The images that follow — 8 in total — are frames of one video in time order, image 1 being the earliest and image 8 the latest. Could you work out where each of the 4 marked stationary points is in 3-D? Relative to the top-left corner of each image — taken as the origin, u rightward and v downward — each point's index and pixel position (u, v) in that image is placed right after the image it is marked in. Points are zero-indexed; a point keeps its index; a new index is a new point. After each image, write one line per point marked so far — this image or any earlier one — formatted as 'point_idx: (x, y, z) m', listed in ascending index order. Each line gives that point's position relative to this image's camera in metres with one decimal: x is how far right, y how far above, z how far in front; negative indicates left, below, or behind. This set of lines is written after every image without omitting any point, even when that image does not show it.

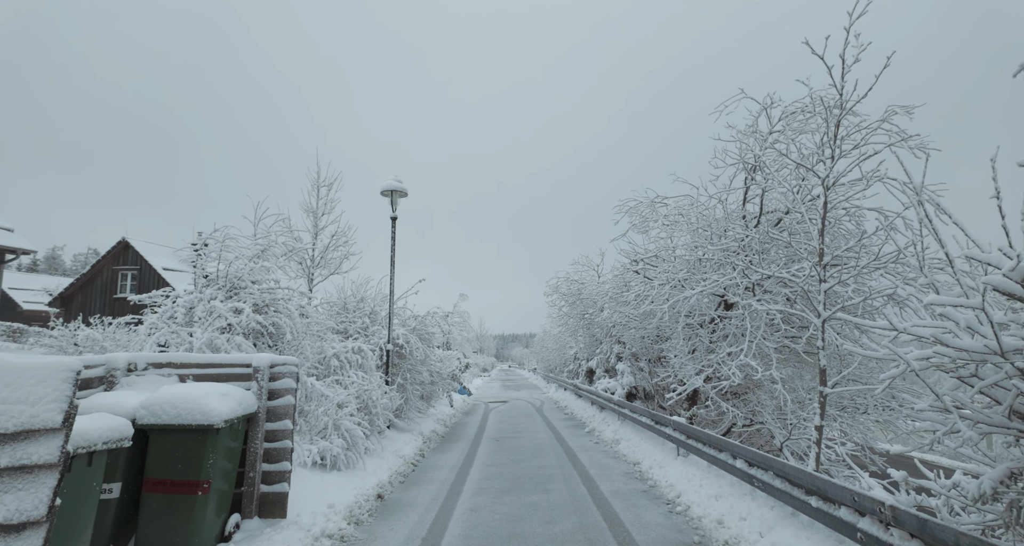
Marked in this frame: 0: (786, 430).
0: (+4.8, -2.7, +9.1) m
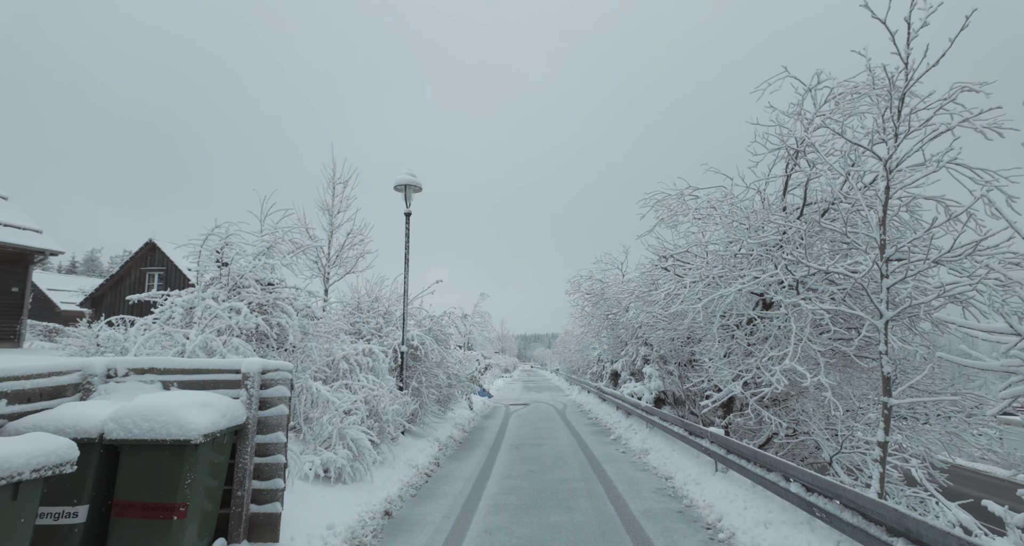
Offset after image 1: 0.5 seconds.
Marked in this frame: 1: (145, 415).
0: (+5.1, -2.7, +8.2) m
1: (-2.7, -1.1, +3.9) m
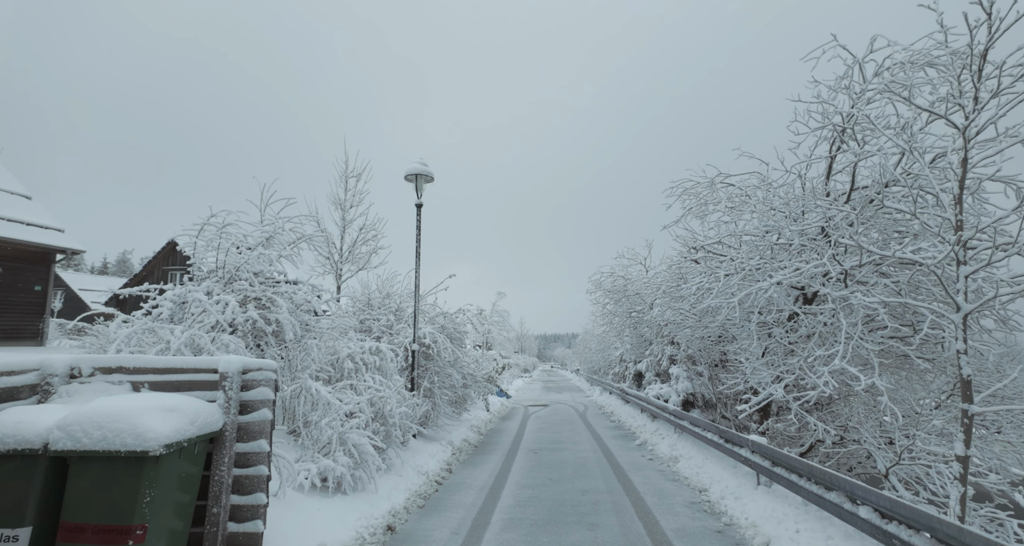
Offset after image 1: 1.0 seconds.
0: (+5.3, -2.5, +7.4) m
1: (-2.7, -1.0, +3.4) m
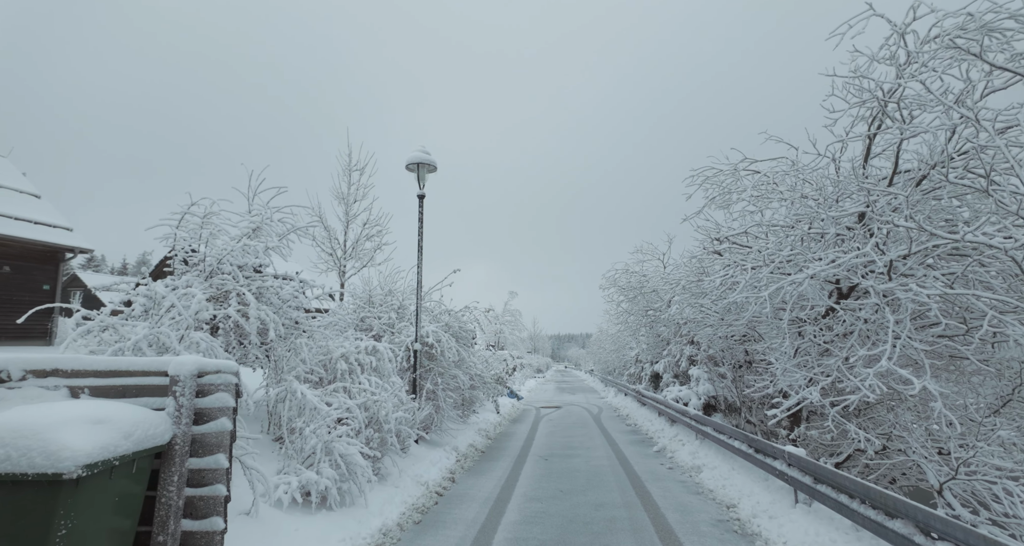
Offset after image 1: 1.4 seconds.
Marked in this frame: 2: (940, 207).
0: (+5.4, -2.4, +6.6) m
1: (-2.7, -0.9, +2.8) m
2: (+5.8, +0.9, +7.1) m
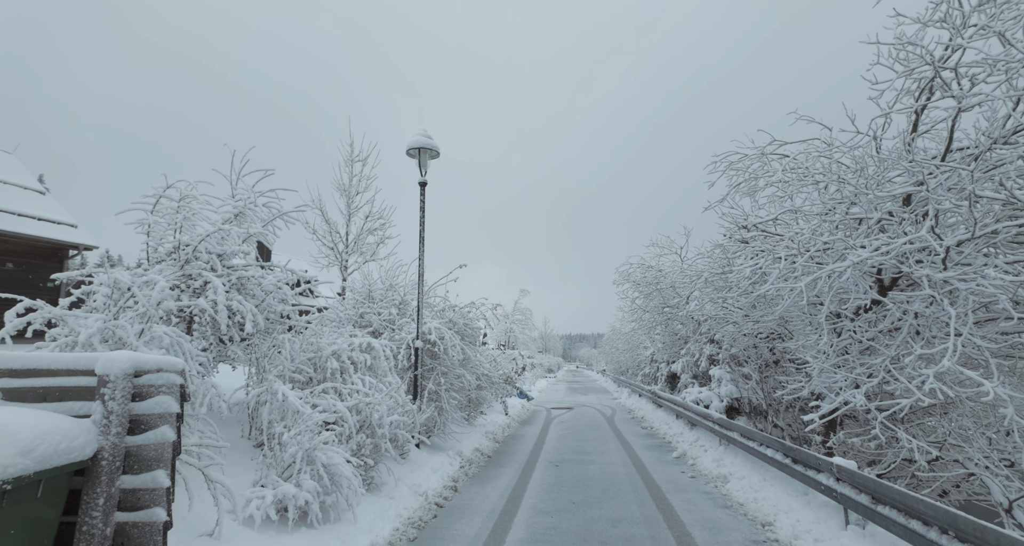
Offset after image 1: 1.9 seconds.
0: (+5.5, -2.3, +5.8) m
1: (-2.7, -0.7, +2.1) m
2: (+5.9, +1.0, +6.3) m
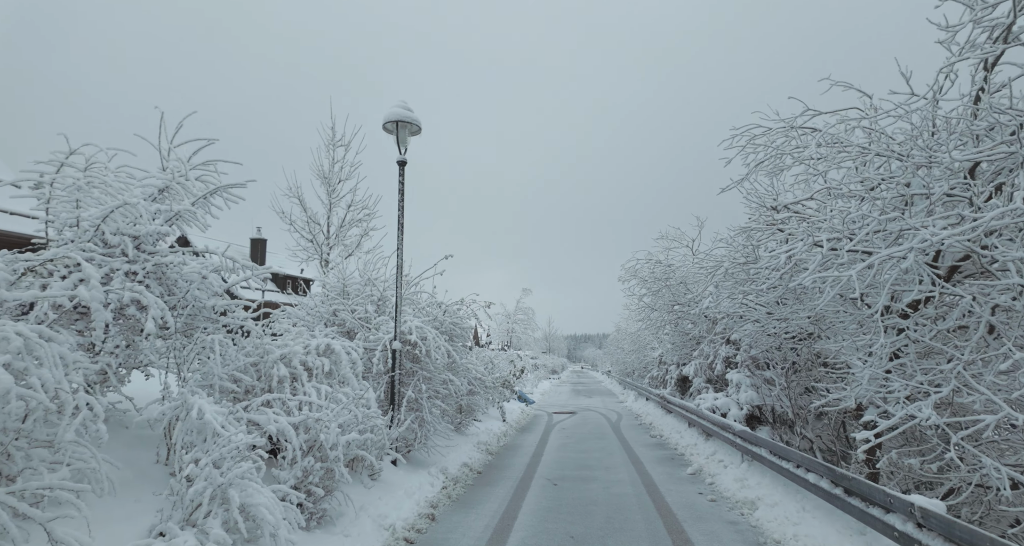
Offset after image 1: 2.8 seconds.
0: (+5.3, -2.1, +4.6) m
1: (-2.9, -0.6, +1.0) m
2: (+5.8, +1.2, +5.1) m
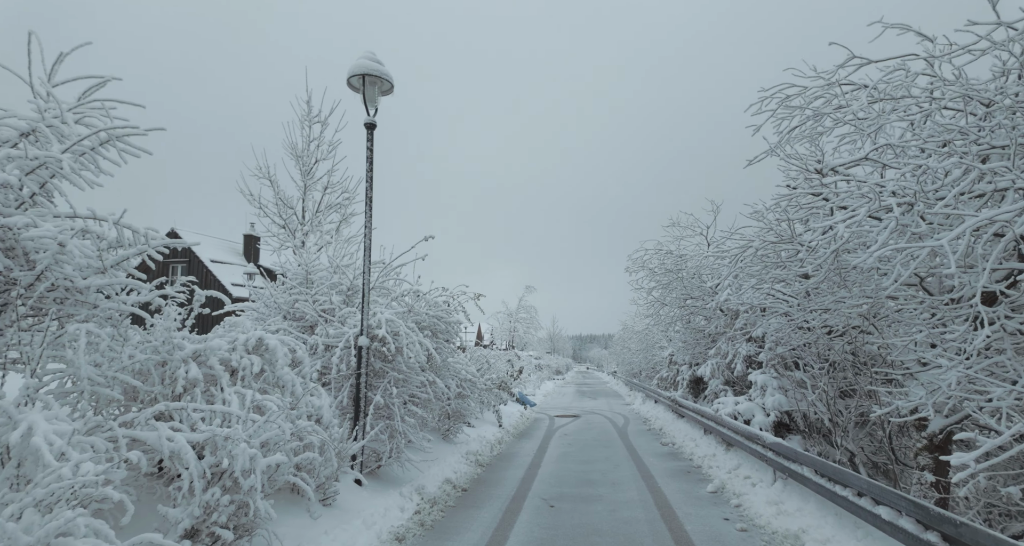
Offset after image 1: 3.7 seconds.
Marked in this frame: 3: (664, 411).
0: (+5.1, -1.9, +3.2) m
1: (-3.1, -0.4, -0.2) m
2: (+5.6, +1.4, +3.8) m
3: (+4.9, -4.5, +16.9) m
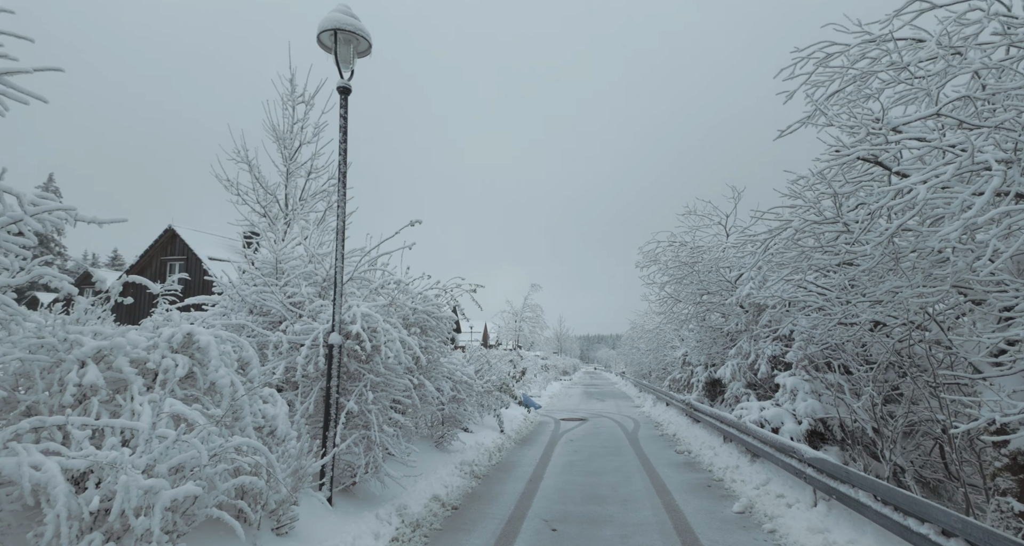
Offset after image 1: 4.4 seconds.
0: (+5.0, -1.7, +2.2) m
1: (-3.3, -0.2, -1.1) m
2: (+5.5, +1.6, +2.8) m
3: (+5.0, -4.3, +15.9) m
